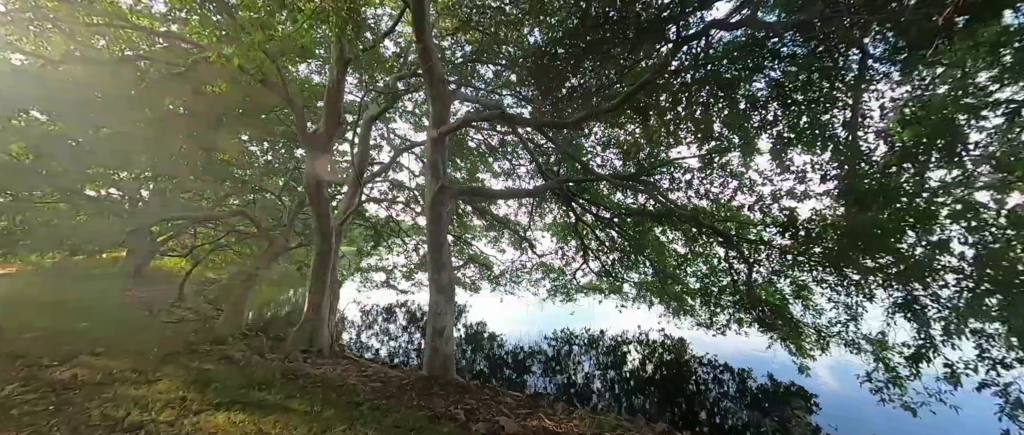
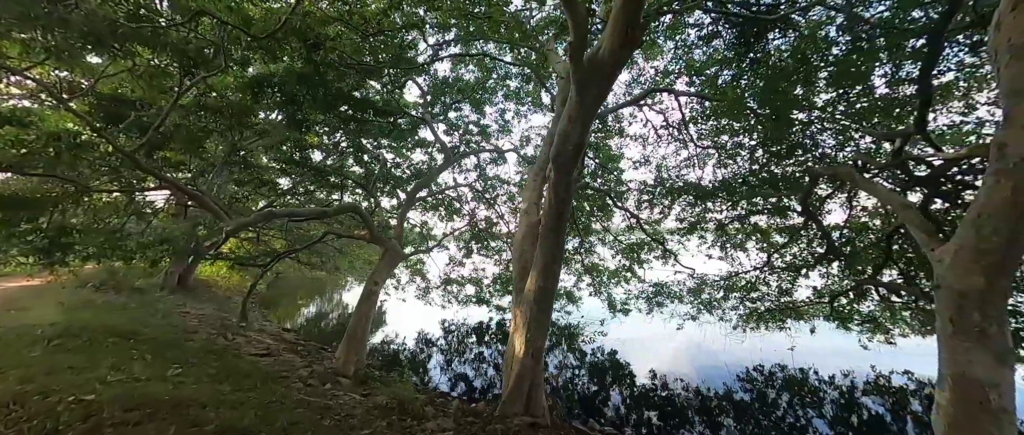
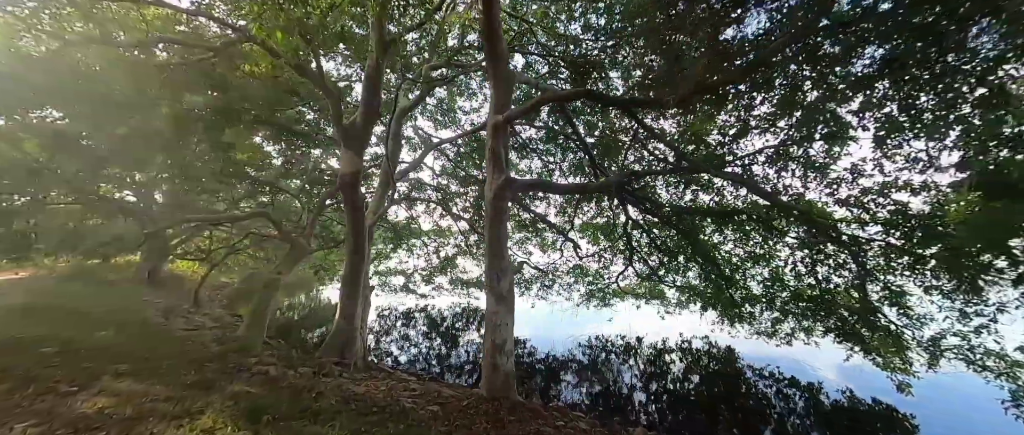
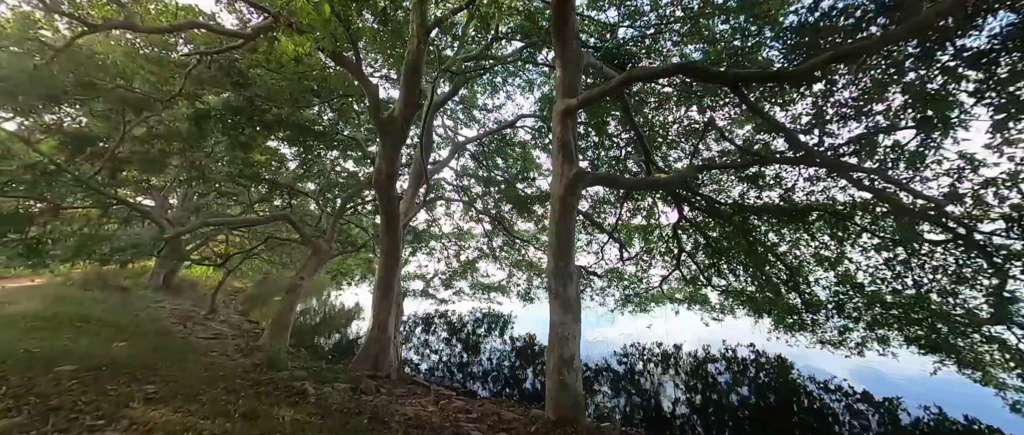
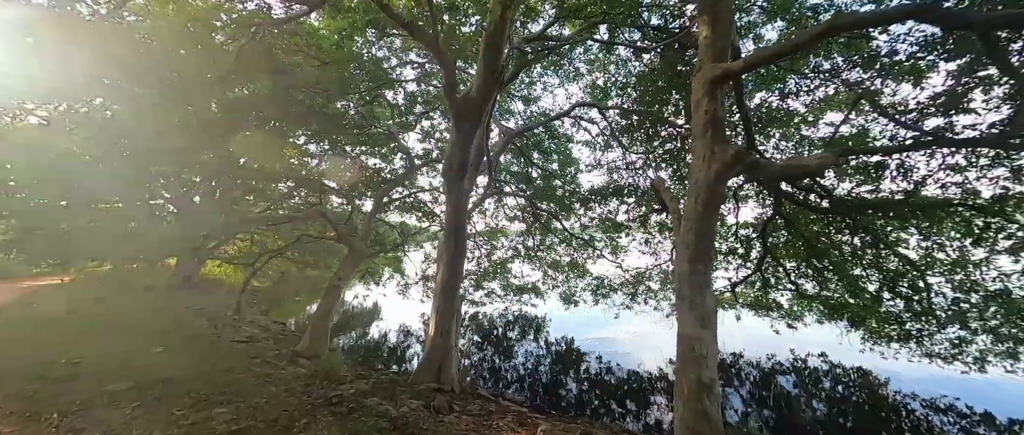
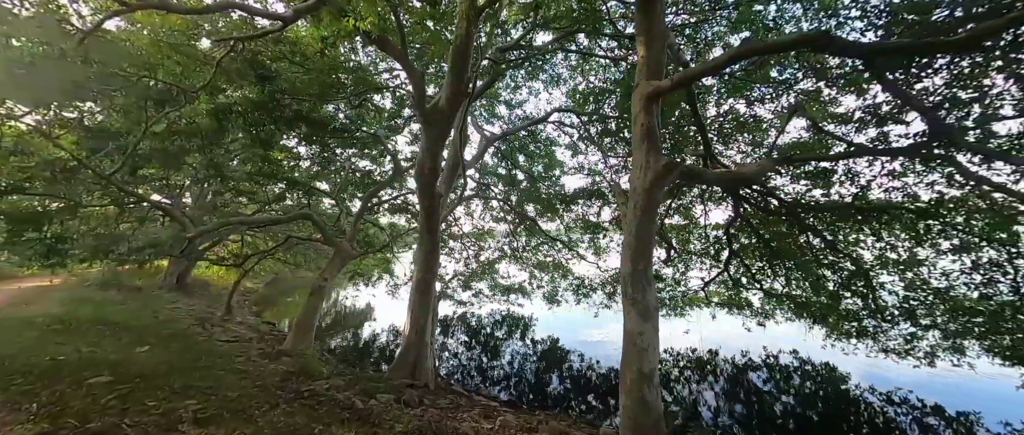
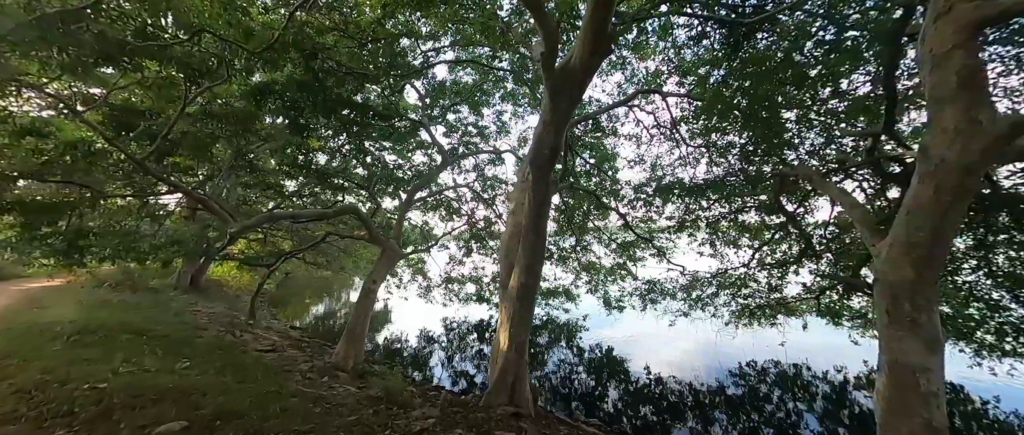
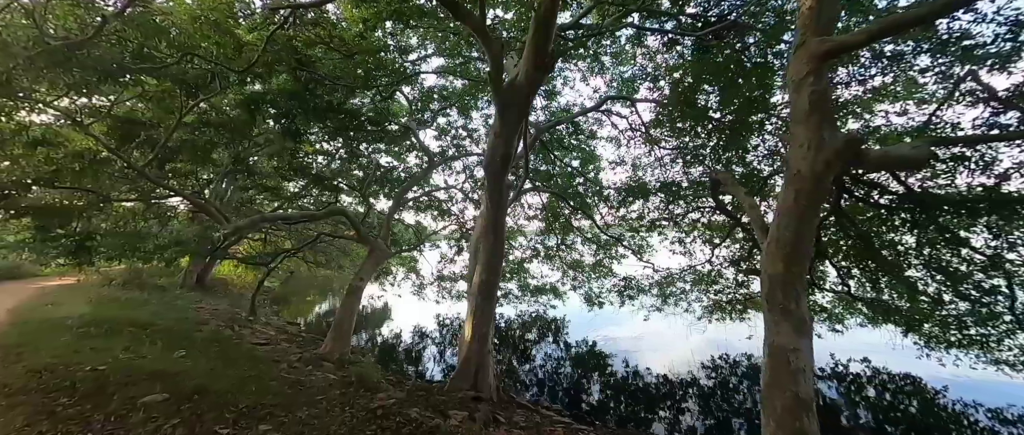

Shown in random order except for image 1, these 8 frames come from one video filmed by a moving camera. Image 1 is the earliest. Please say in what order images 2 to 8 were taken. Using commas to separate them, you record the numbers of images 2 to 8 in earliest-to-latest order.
3, 4, 6, 5, 8, 7, 2
